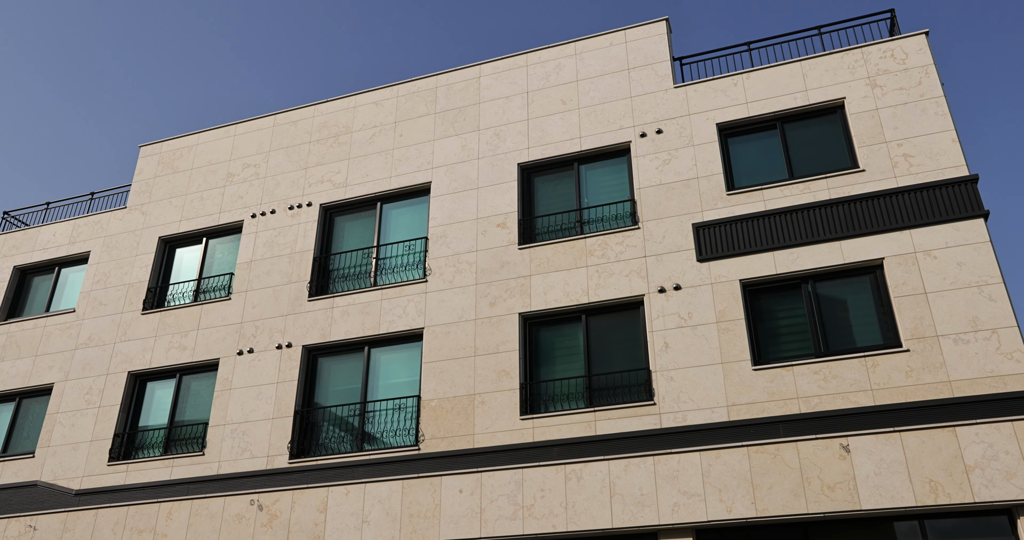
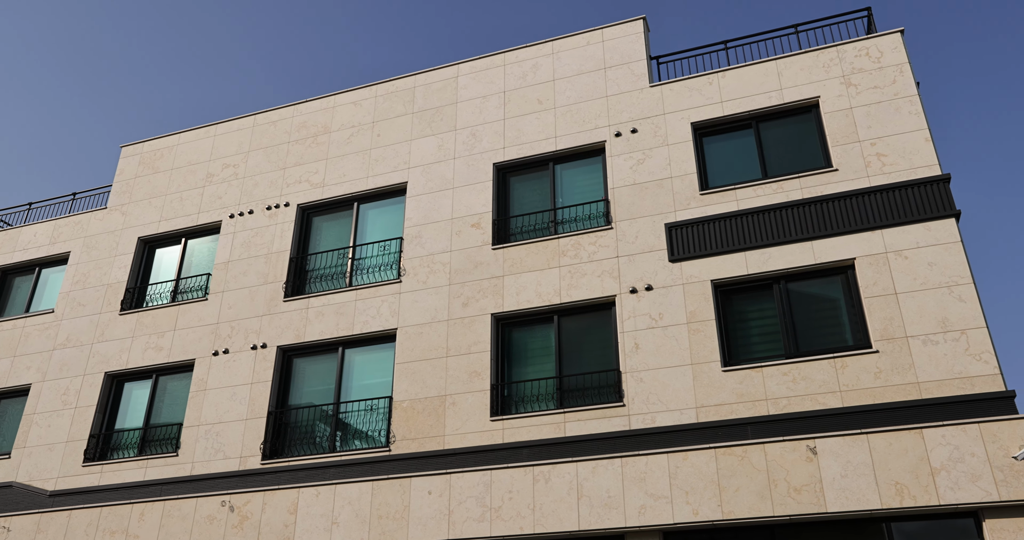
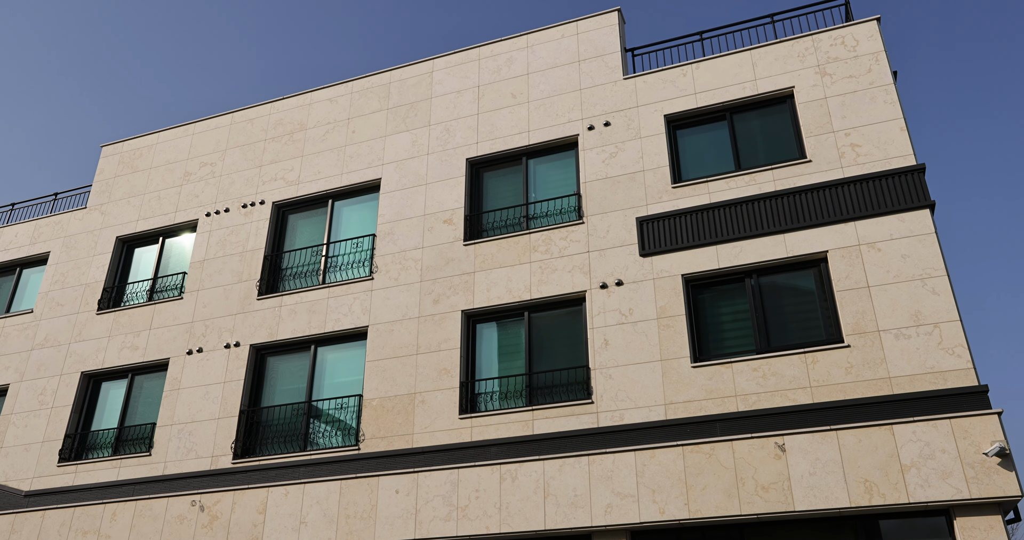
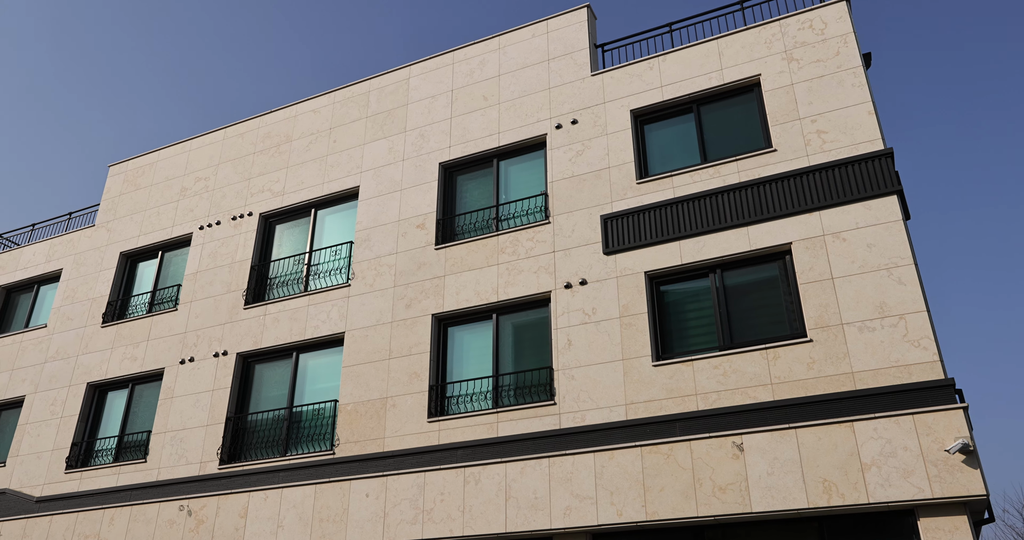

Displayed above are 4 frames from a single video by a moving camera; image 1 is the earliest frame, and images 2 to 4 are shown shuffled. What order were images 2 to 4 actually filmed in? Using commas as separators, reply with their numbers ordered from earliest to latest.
2, 3, 4
